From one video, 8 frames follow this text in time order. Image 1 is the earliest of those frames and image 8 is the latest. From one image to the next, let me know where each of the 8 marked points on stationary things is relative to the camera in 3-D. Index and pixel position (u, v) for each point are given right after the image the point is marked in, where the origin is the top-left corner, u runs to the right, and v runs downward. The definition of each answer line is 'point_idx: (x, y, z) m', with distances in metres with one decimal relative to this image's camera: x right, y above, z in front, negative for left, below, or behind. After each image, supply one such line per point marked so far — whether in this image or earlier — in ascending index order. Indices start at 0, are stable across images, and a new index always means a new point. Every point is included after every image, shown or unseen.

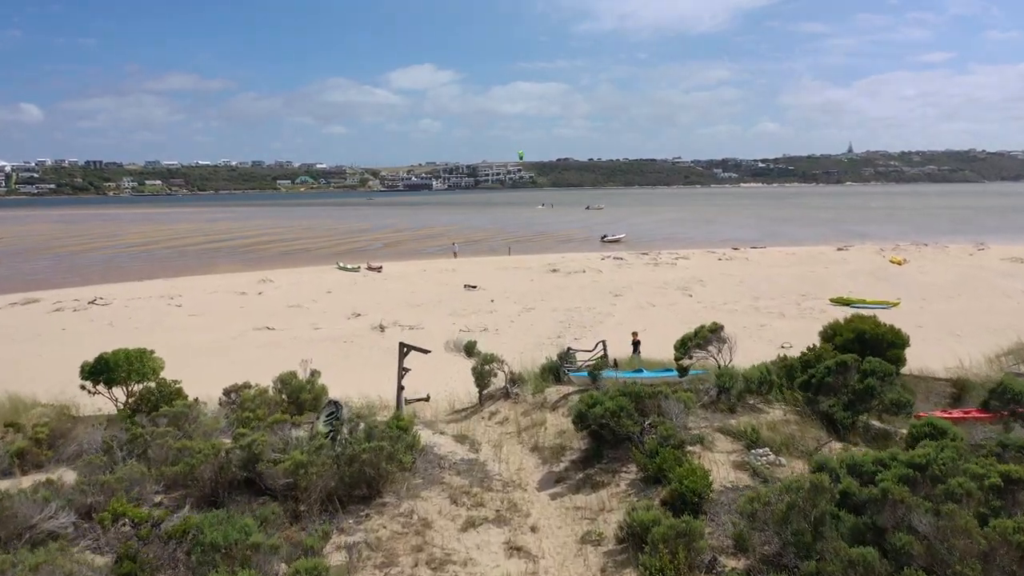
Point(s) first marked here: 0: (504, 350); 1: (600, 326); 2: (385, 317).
0: (-0.2, -1.2, +14.3) m
1: (+1.9, -0.8, +16.9) m
2: (-3.0, -0.7, +17.7) m
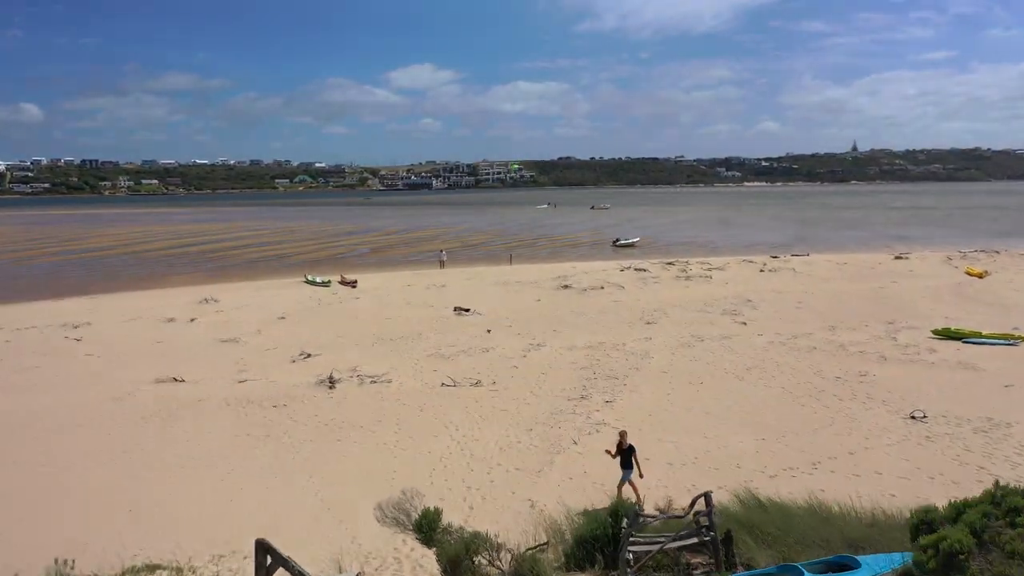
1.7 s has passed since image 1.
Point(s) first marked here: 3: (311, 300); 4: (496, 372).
0: (-0.1, -1.8, +9.6) m
1: (+2.0, -1.4, +12.2) m
2: (-3.0, -1.3, +13.0) m
3: (-5.3, -0.3, +20.0) m
4: (-0.2, -1.4, +12.3) m
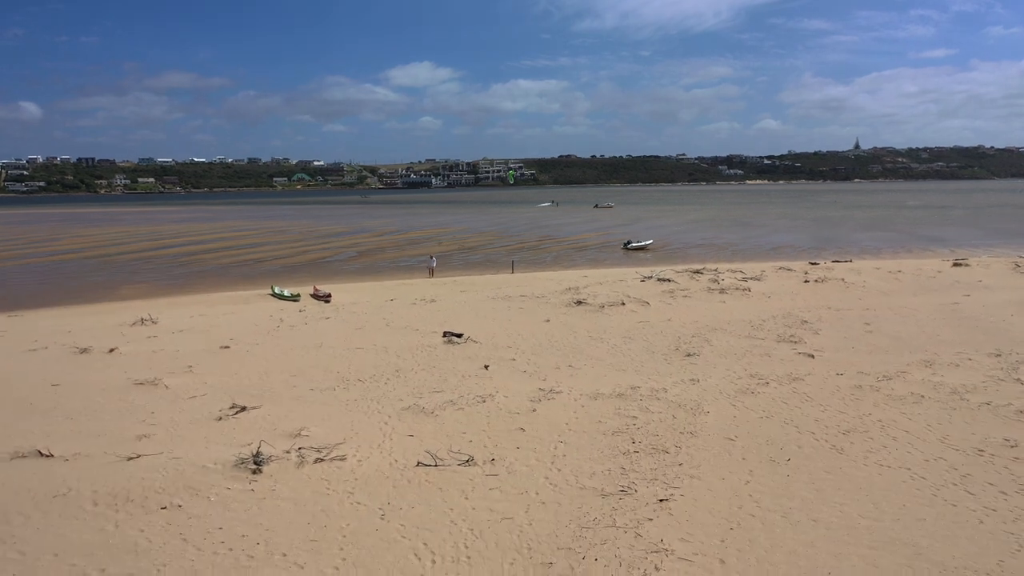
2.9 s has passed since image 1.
0: (0.0, -2.2, +6.1) m
1: (+2.1, -1.8, +8.7) m
2: (-2.9, -1.7, +9.5) m
3: (-5.3, -0.7, +16.5) m
4: (-0.2, -1.8, +8.8) m
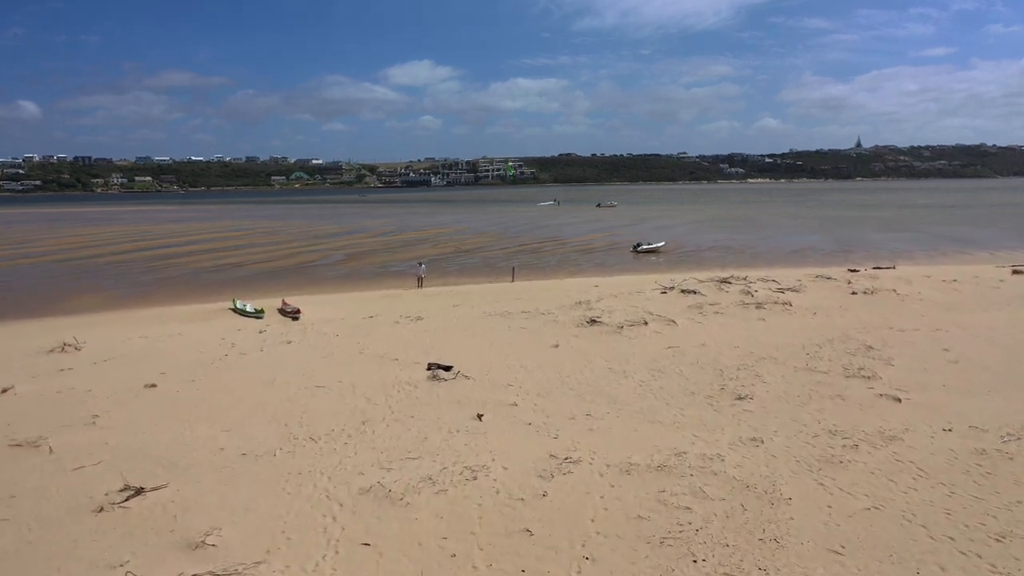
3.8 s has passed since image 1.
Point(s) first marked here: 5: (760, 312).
0: (0.0, -2.5, +3.3) m
1: (+2.1, -2.1, +5.8) m
2: (-2.9, -2.0, +6.7) m
3: (-5.3, -1.0, +13.6) m
4: (-0.2, -2.1, +6.0) m
5: (+5.3, -0.5, +16.1) m
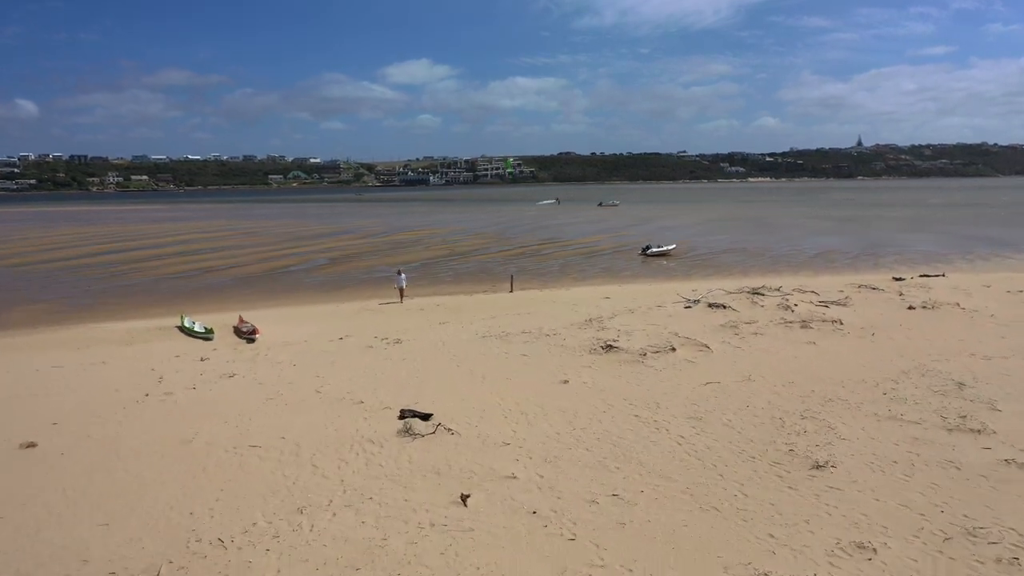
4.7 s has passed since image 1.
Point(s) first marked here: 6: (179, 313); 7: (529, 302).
0: (0.0, -2.8, +0.6) m
1: (+2.0, -2.4, +3.2) m
2: (-2.9, -2.3, +4.0) m
3: (-5.3, -1.3, +11.0) m
4: (-0.2, -2.4, +3.3) m
5: (+5.3, -0.8, +13.4) m
6: (-8.4, -0.6, +18.9) m
7: (+0.4, -0.3, +17.4) m
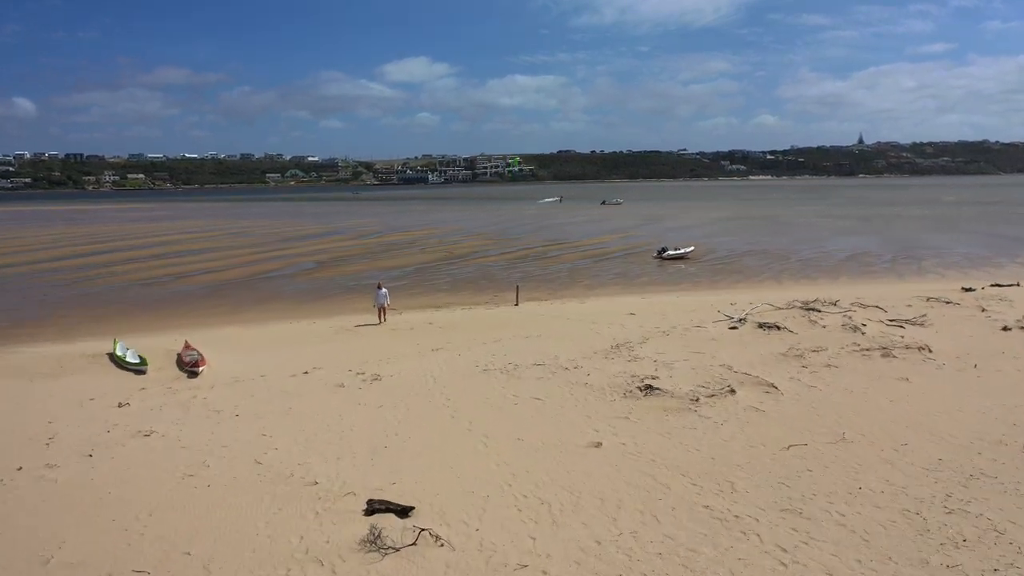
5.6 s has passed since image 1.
0: (+0.1, -3.1, -2.2) m
1: (+2.2, -2.7, +0.4) m
2: (-2.8, -2.6, +1.2) m
3: (-5.2, -1.6, +8.2) m
4: (0.0, -2.7, +0.5) m
5: (+5.4, -1.1, +10.6) m
6: (-8.3, -0.9, +16.1) m
7: (+0.5, -0.6, +14.6) m
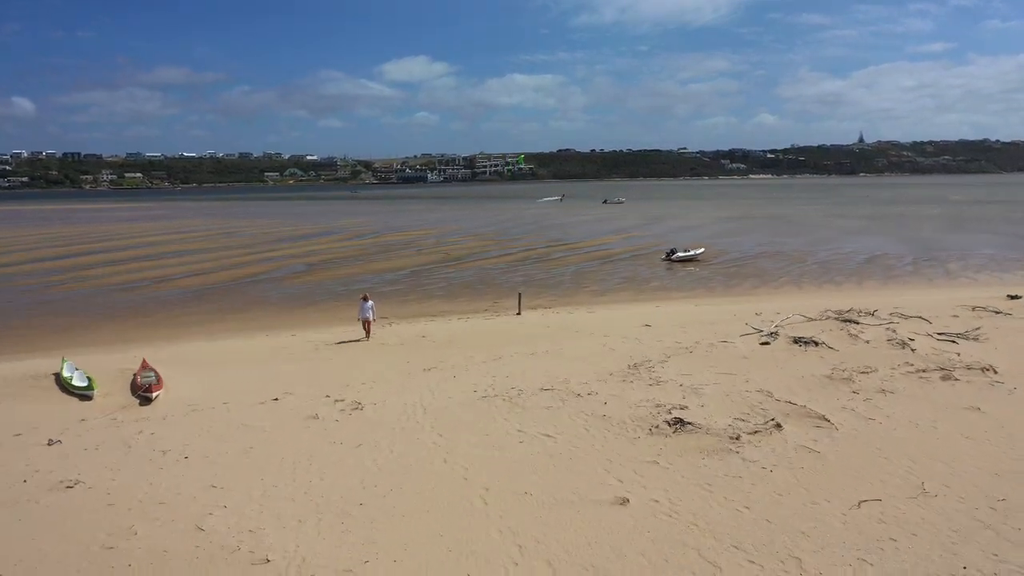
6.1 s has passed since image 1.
0: (+0.2, -3.3, -3.6) m
1: (+2.2, -2.9, -1.1) m
2: (-2.7, -2.8, -0.2) m
3: (-5.1, -1.8, +6.7) m
4: (0.0, -2.9, -0.9) m
5: (+5.4, -1.2, +9.2) m
6: (-8.2, -1.0, +14.6) m
7: (+0.6, -0.8, +13.1) m
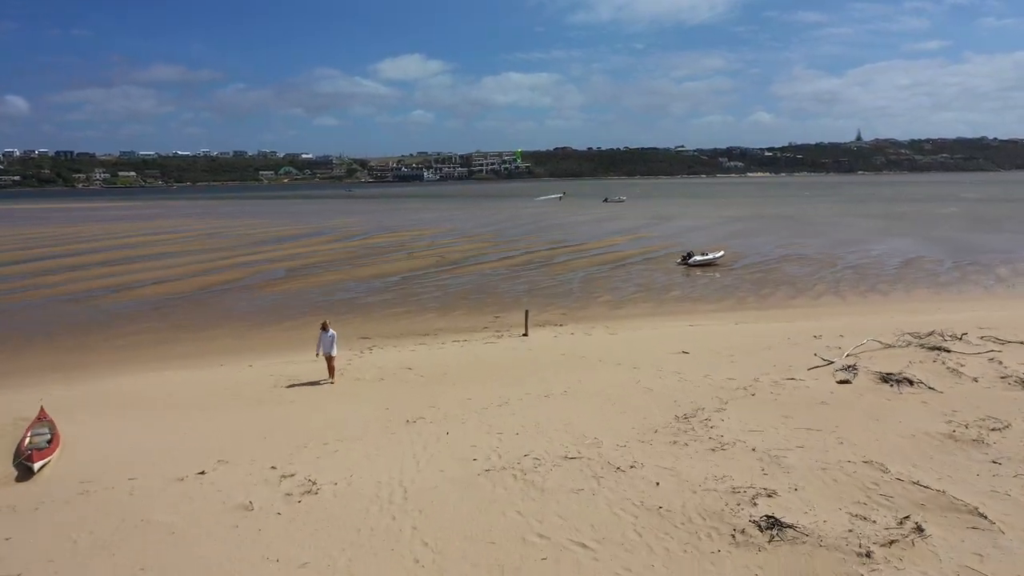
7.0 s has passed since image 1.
0: (+0.3, -3.6, -6.1) m
1: (+2.4, -3.2, -3.6) m
2: (-2.5, -3.1, -2.8) m
3: (-5.0, -2.1, +4.2) m
4: (+0.2, -3.2, -3.4) m
5: (+5.6, -1.5, +6.7) m
6: (-8.1, -1.3, +12.1) m
7: (+0.7, -1.0, +10.6) m
